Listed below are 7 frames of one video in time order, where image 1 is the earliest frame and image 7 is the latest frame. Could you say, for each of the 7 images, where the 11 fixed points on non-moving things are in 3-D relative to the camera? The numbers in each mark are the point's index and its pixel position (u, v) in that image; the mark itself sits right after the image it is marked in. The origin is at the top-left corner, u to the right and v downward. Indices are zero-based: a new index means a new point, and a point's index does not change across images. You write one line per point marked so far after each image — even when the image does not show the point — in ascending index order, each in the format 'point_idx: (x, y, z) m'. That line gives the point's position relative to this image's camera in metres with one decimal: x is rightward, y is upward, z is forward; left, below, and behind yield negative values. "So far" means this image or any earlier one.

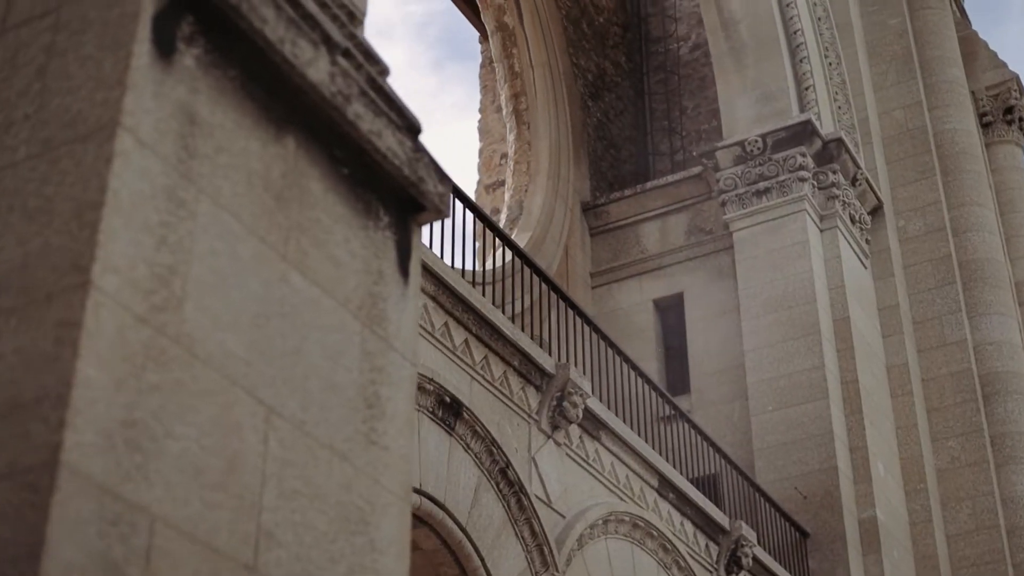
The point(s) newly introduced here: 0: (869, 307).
0: (+2.2, -0.1, +11.1) m
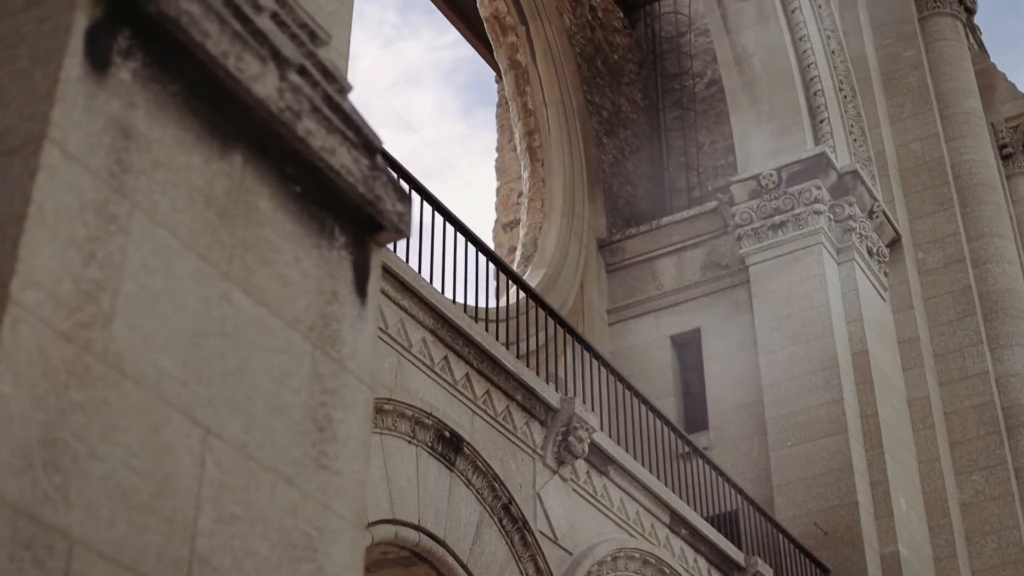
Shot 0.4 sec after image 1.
0: (+2.3, -0.3, +10.9) m
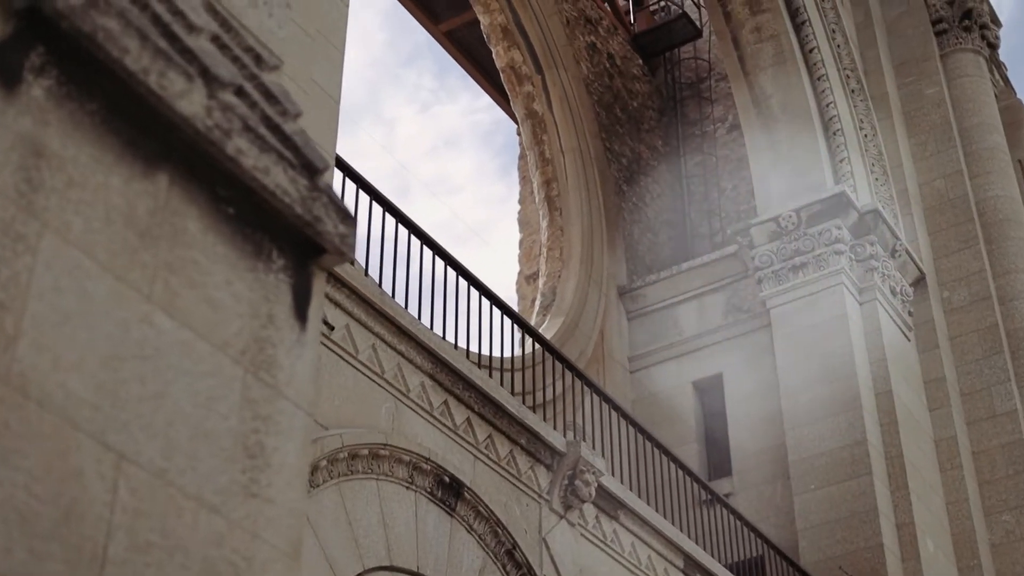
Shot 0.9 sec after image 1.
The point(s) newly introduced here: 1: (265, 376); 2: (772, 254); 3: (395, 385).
0: (+2.4, -0.5, +10.8) m
1: (-0.4, -0.1, +2.9) m
2: (+1.6, +0.2, +11.0) m
3: (-0.4, -0.3, +6.2) m
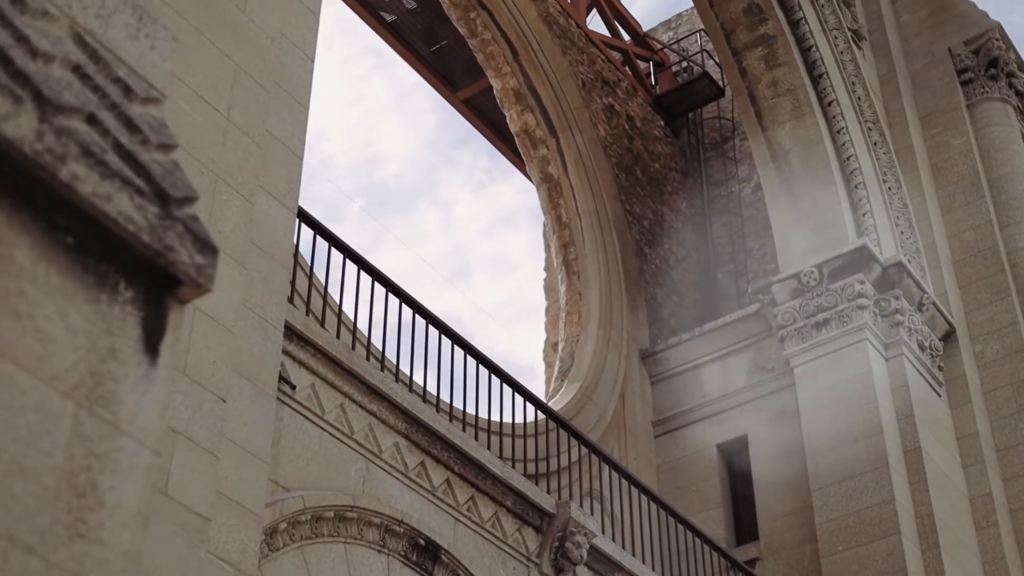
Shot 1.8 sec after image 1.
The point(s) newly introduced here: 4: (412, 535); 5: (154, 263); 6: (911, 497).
0: (+2.5, -0.9, +10.4) m
1: (-0.6, -0.2, +2.7) m
2: (+1.7, -0.1, +10.7) m
3: (-0.5, -0.5, +6.0) m
4: (-0.3, -0.8, +6.0) m
5: (-0.6, 0.0, +2.9) m
6: (+2.2, -1.1, +9.8) m
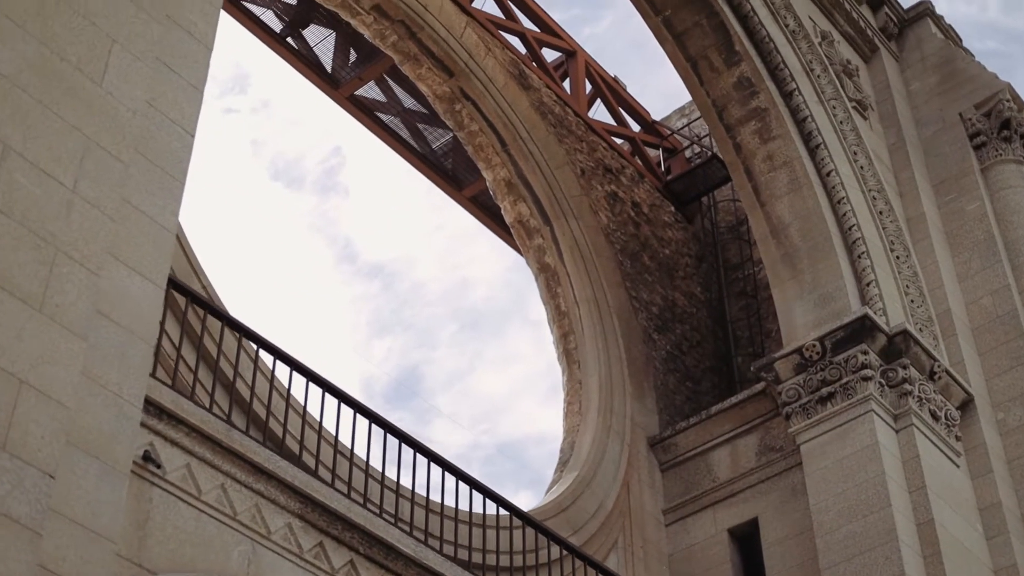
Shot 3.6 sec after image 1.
0: (+2.5, -1.2, +10.0) m
1: (-1.2, -0.2, +2.5) m
2: (+1.6, -0.6, +10.3) m
3: (-0.8, -0.8, +5.7) m
4: (-0.7, -1.0, +5.7) m
5: (-1.2, 0.0, +2.8) m
6: (+2.1, -1.5, +9.4) m
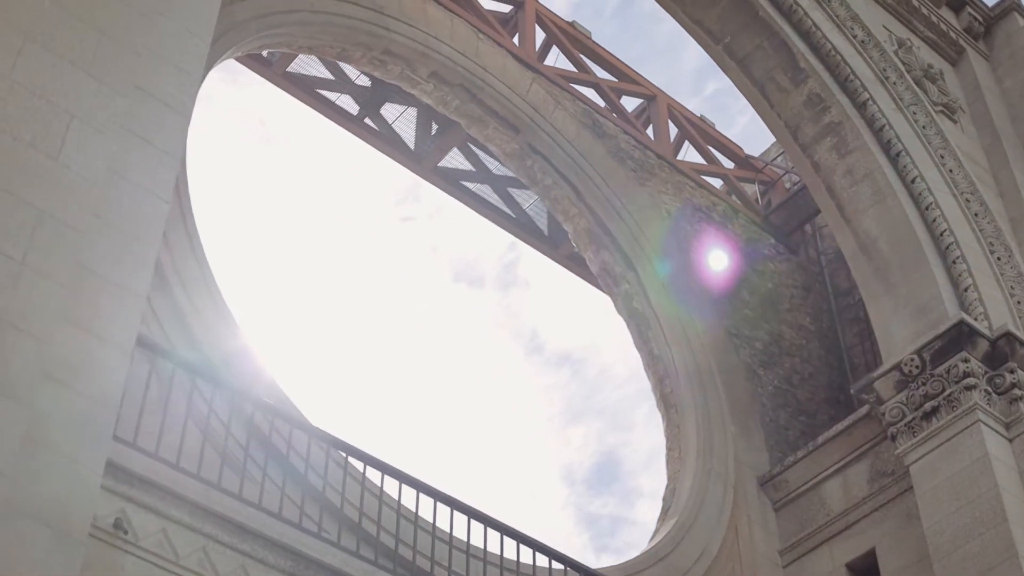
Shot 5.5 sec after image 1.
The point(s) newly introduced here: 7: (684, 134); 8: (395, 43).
0: (+3.0, -1.2, +9.4) m
1: (-1.6, -0.3, +2.5) m
2: (+2.1, -0.6, +9.9) m
3: (-0.8, -0.9, +5.6) m
4: (-0.6, -1.2, +5.5) m
5: (-1.6, -0.1, +2.7) m
6: (+2.6, -1.4, +8.8) m
7: (+1.2, +1.1, +12.8) m
8: (-0.7, +1.4, +10.7) m
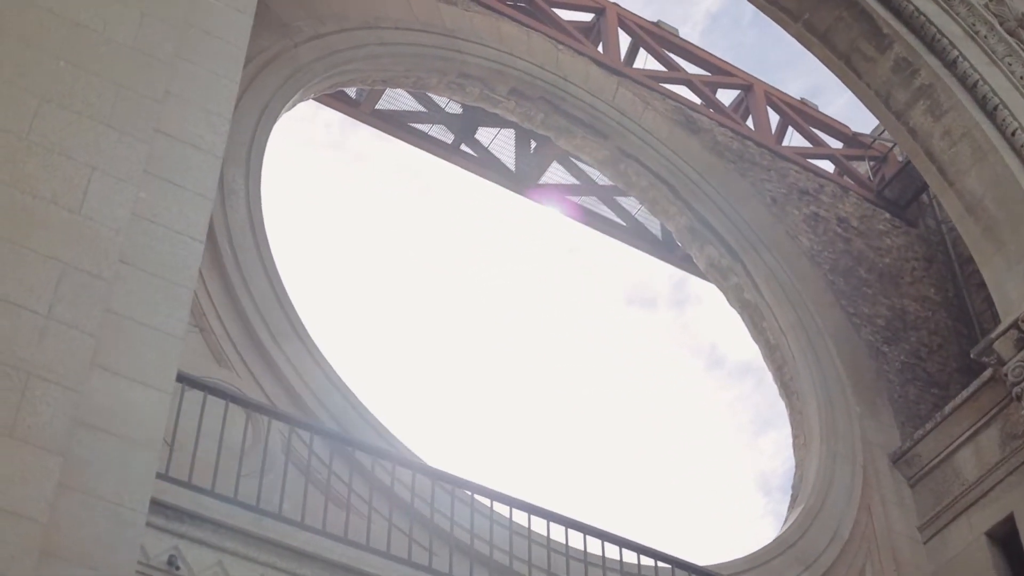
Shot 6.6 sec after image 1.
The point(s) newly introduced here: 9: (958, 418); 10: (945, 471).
0: (+3.5, -0.8, +8.9) m
1: (-1.8, -0.4, +2.5) m
2: (+2.7, -0.4, +9.5) m
3: (-0.6, -1.0, +5.5) m
4: (-0.4, -1.2, +5.5) m
5: (-1.8, -0.2, +2.8) m
6: (+3.2, -1.1, +8.4) m
7: (+1.9, +1.2, +12.5) m
8: (-0.2, +1.3, +10.6) m
9: (+2.5, -0.7, +10.1) m
10: (+2.4, -1.0, +10.0) m
